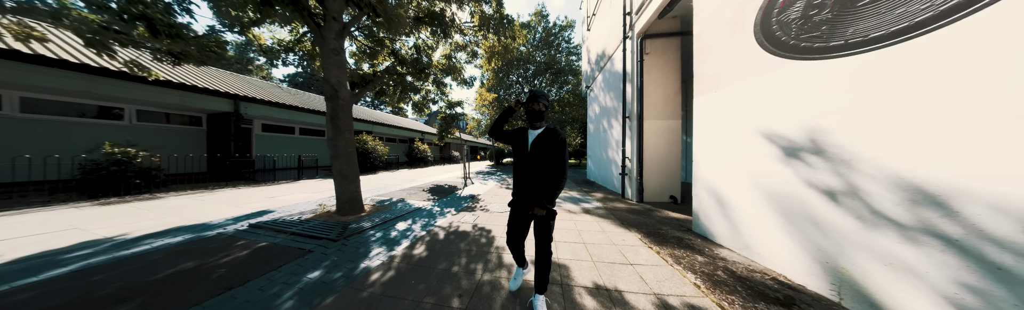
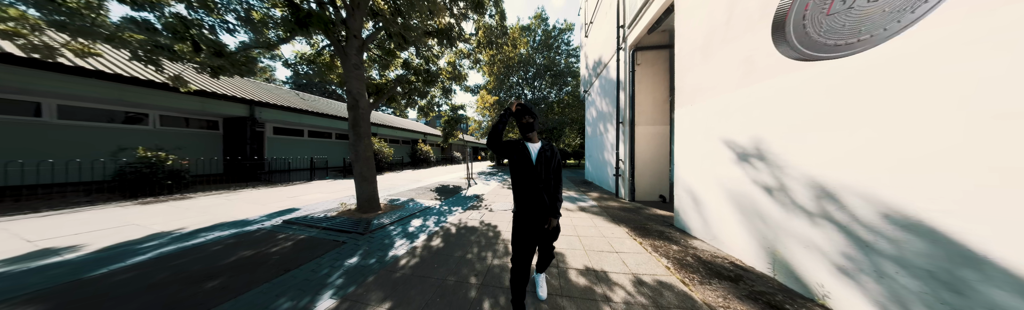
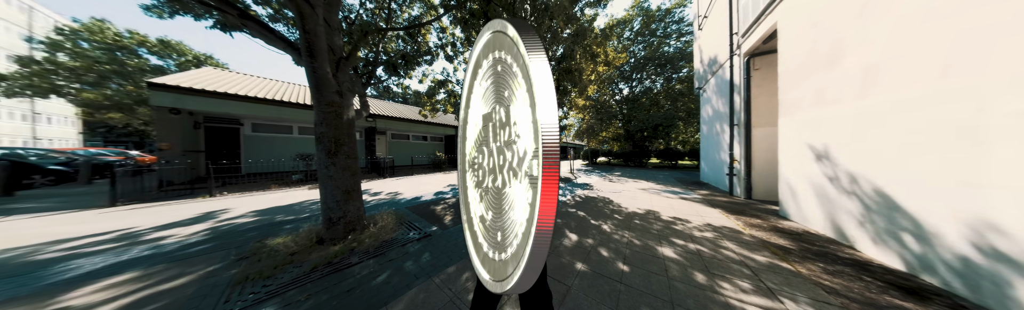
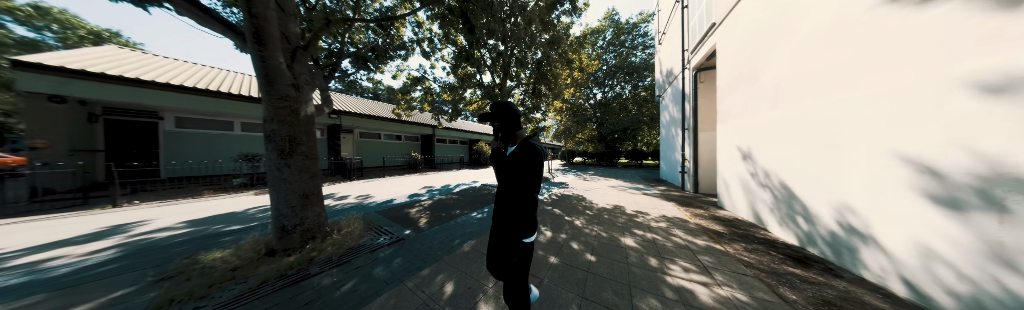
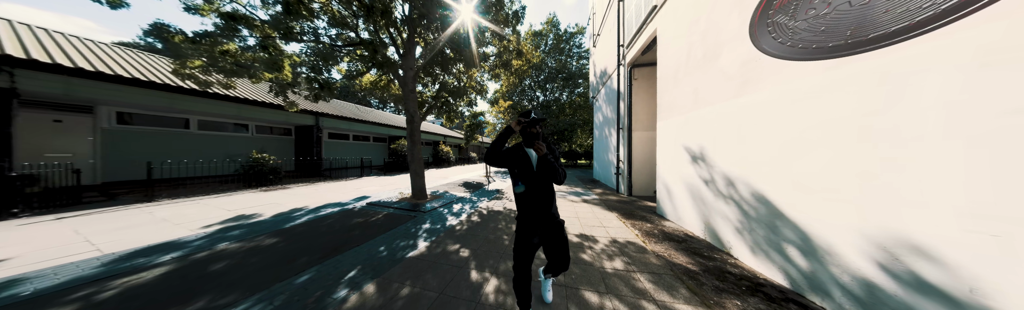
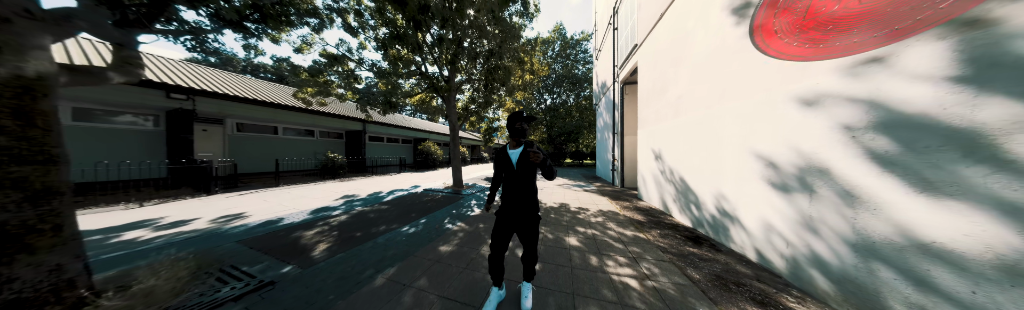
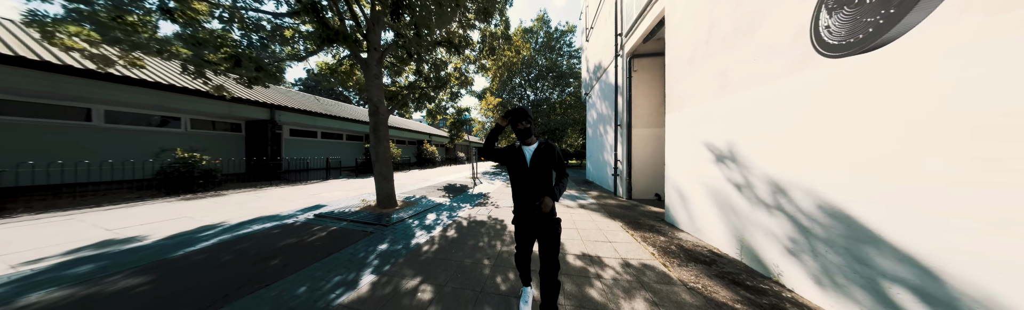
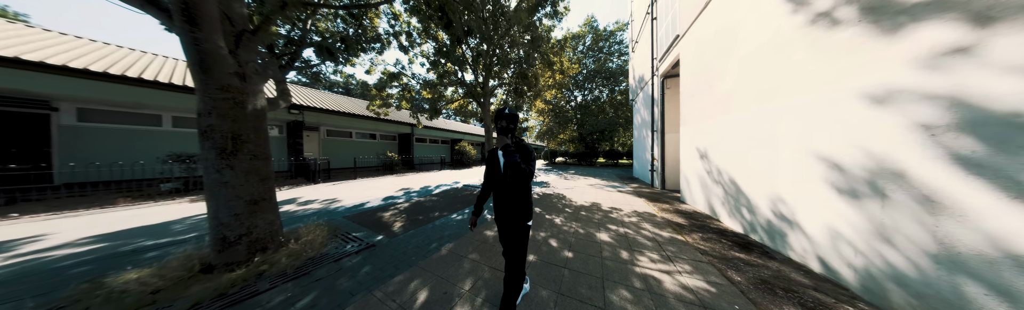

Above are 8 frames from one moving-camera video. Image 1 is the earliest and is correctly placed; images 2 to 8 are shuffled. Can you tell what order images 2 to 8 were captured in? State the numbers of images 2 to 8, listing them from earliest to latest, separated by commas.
2, 7, 5, 6, 8, 4, 3
